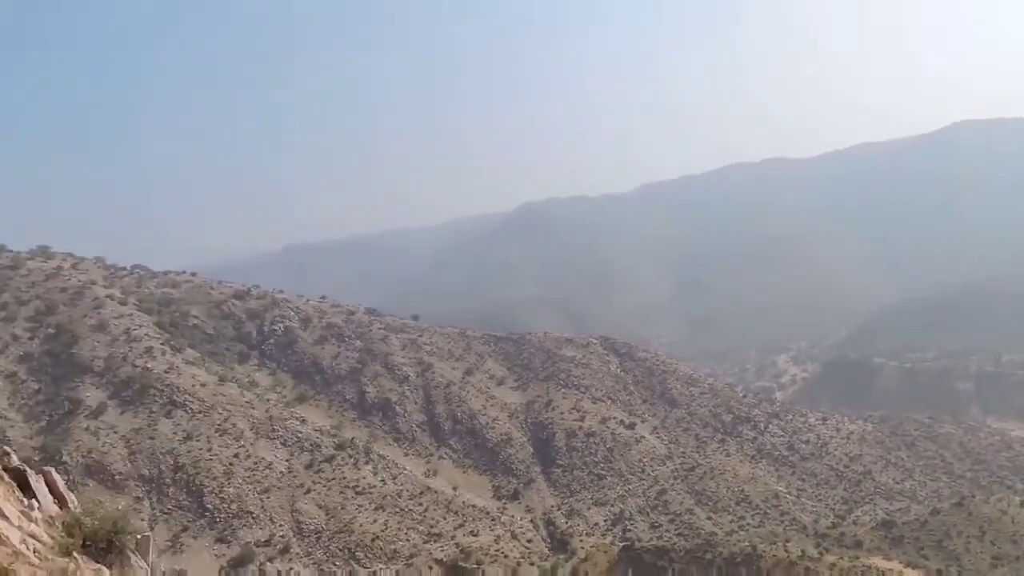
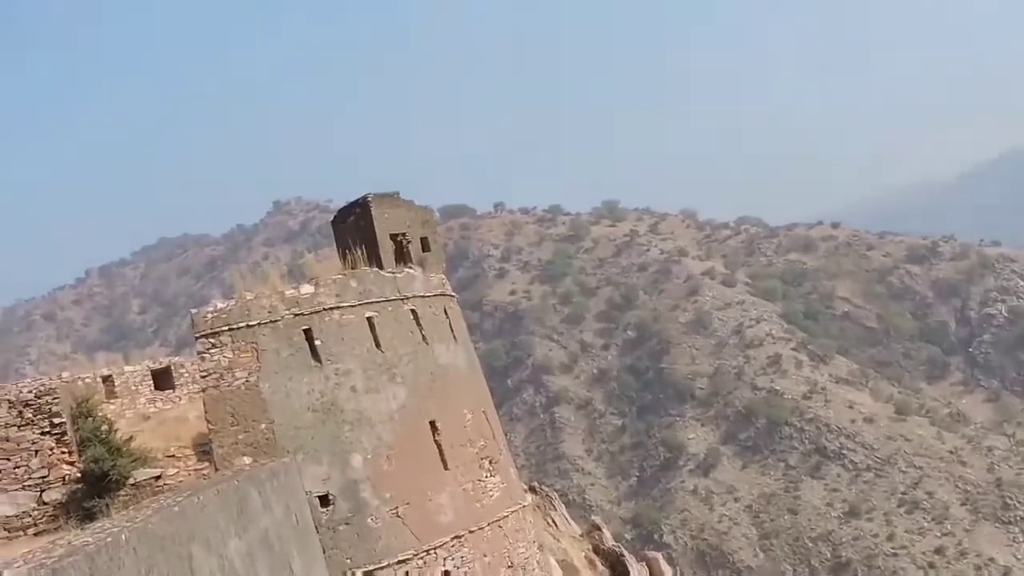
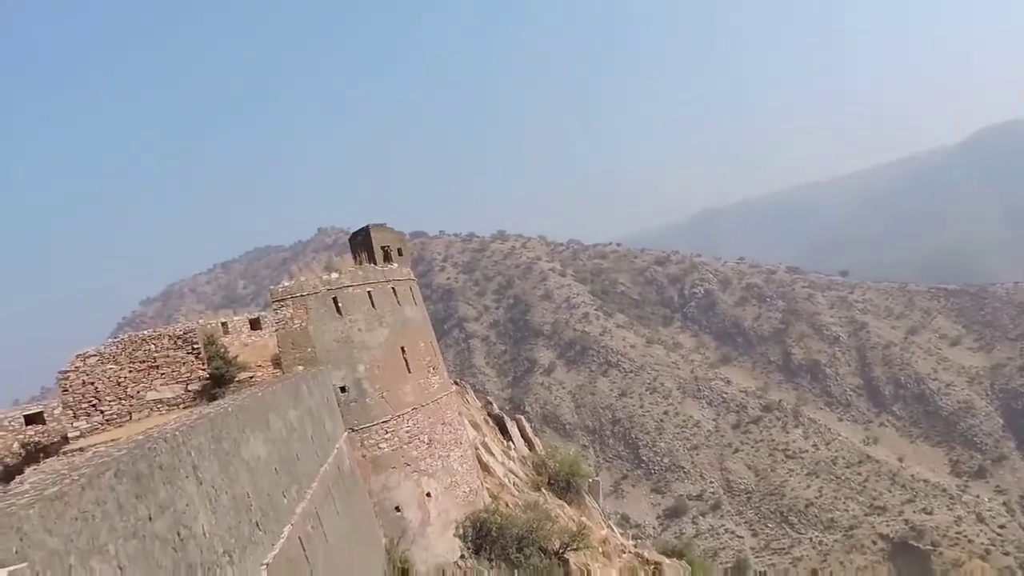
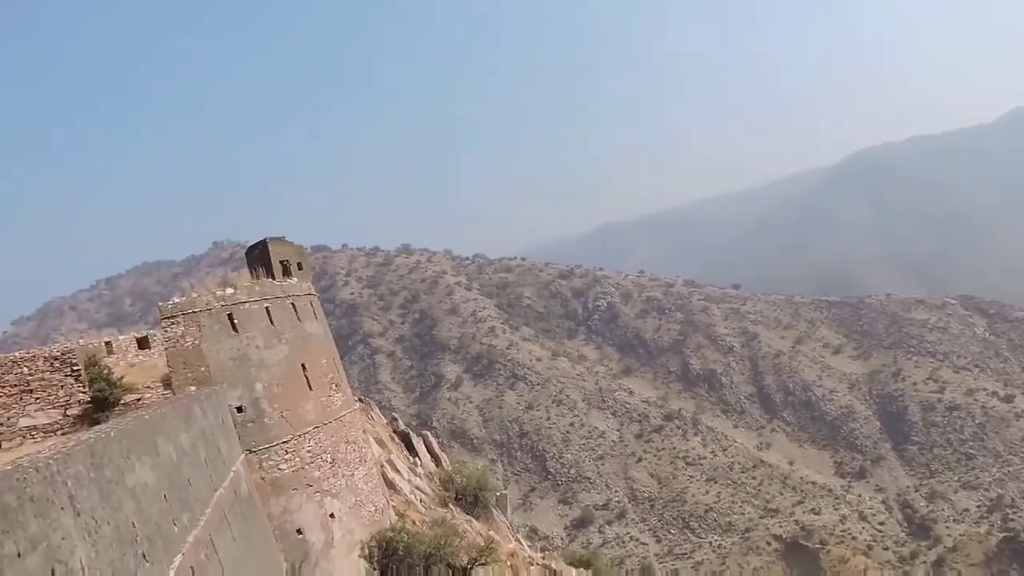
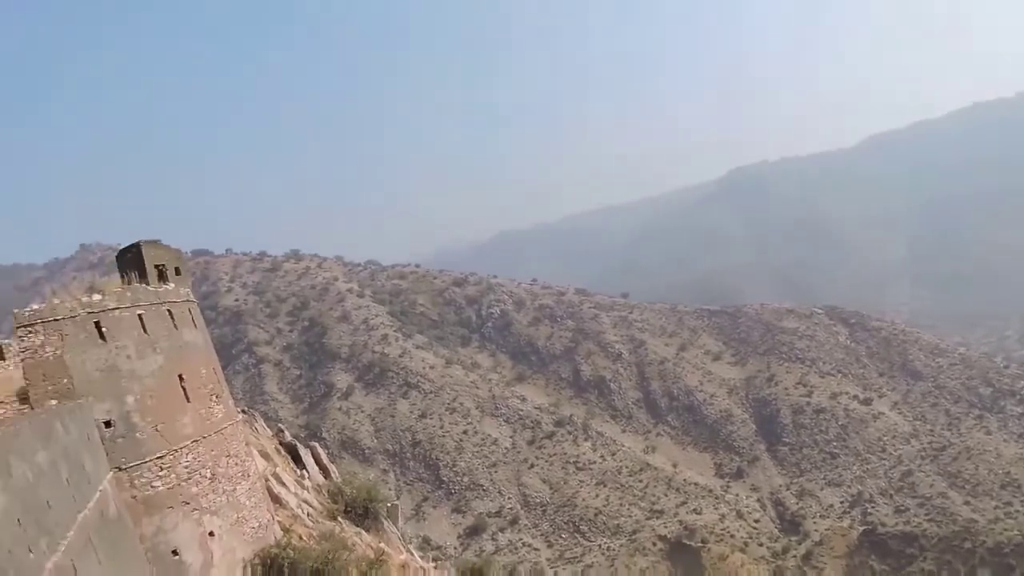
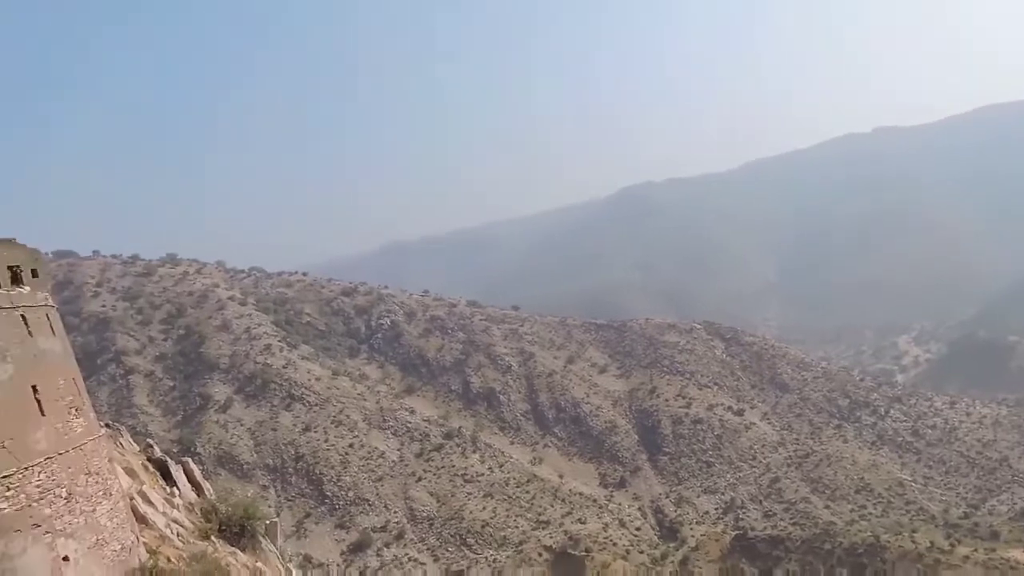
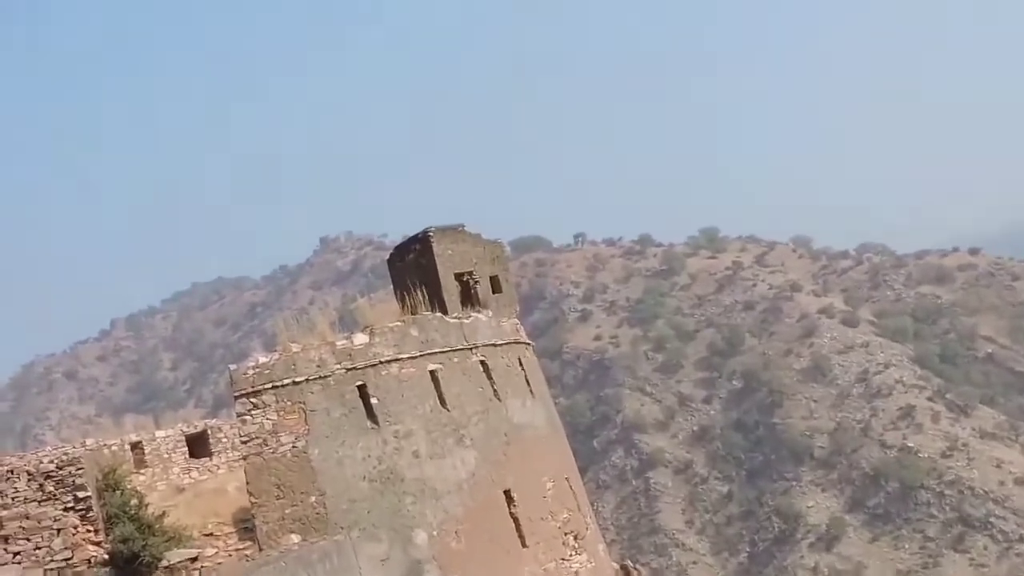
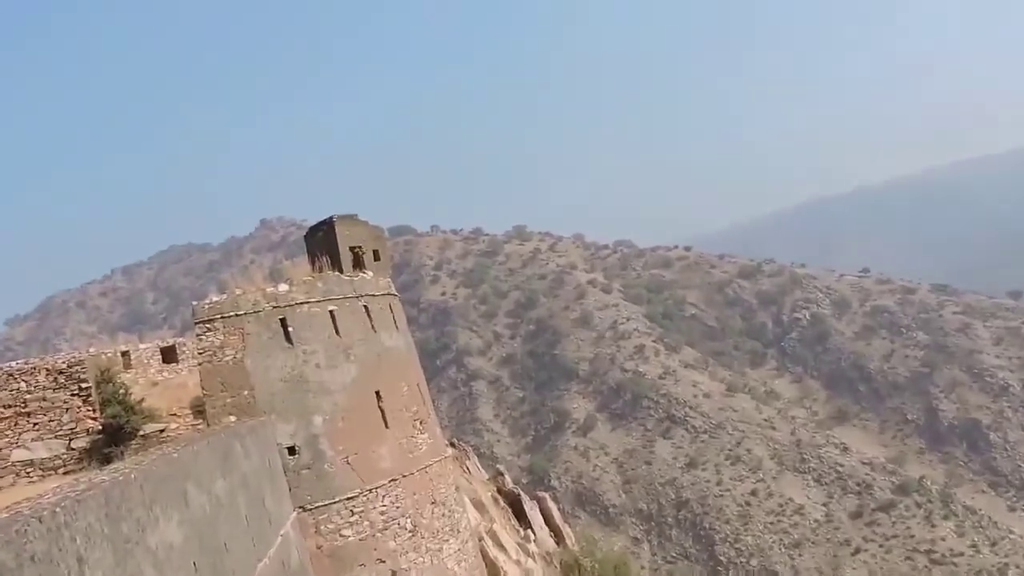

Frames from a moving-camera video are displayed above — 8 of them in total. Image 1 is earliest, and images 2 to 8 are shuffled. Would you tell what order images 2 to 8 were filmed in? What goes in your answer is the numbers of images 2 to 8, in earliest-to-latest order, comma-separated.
6, 5, 4, 3, 8, 2, 7
